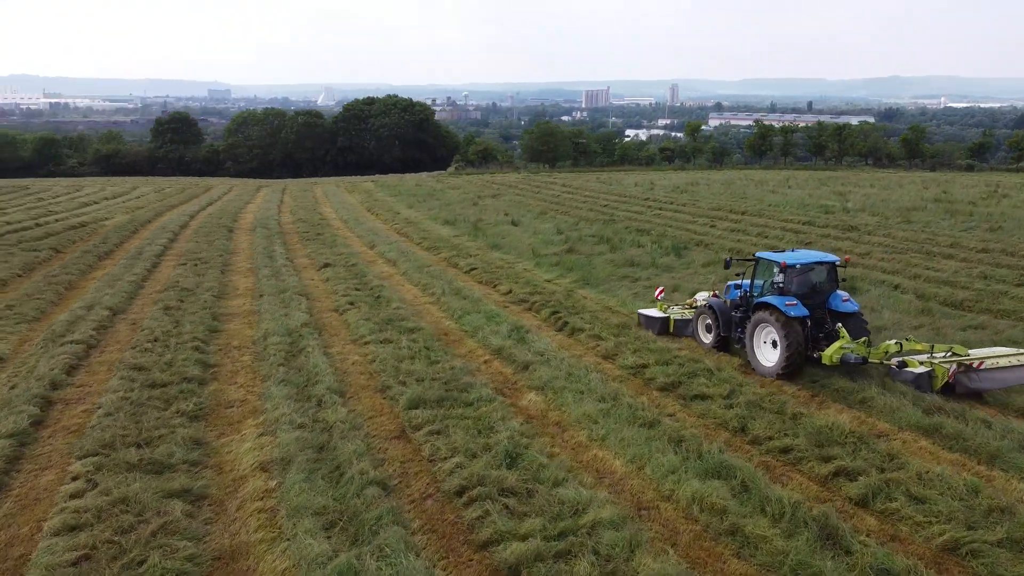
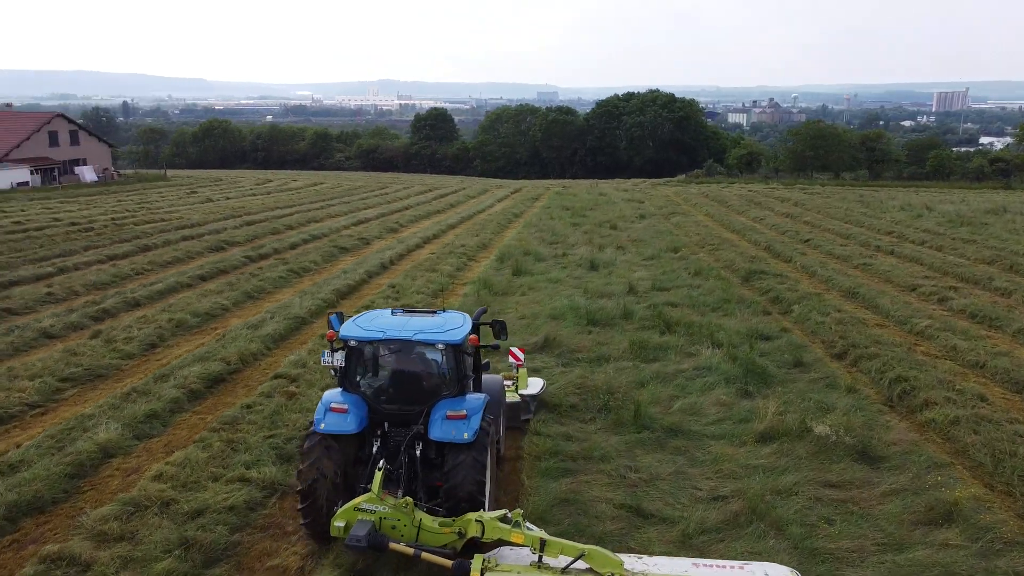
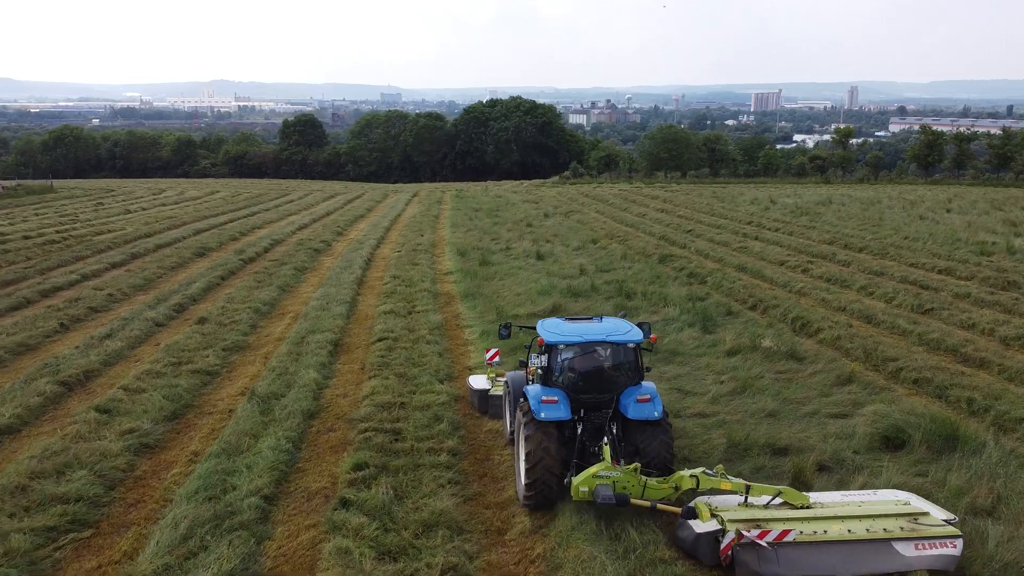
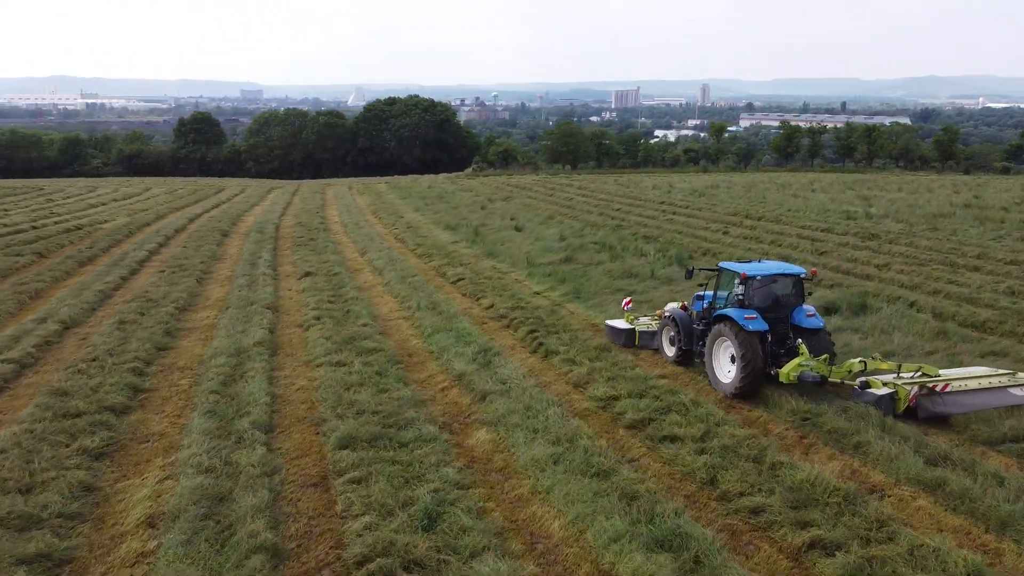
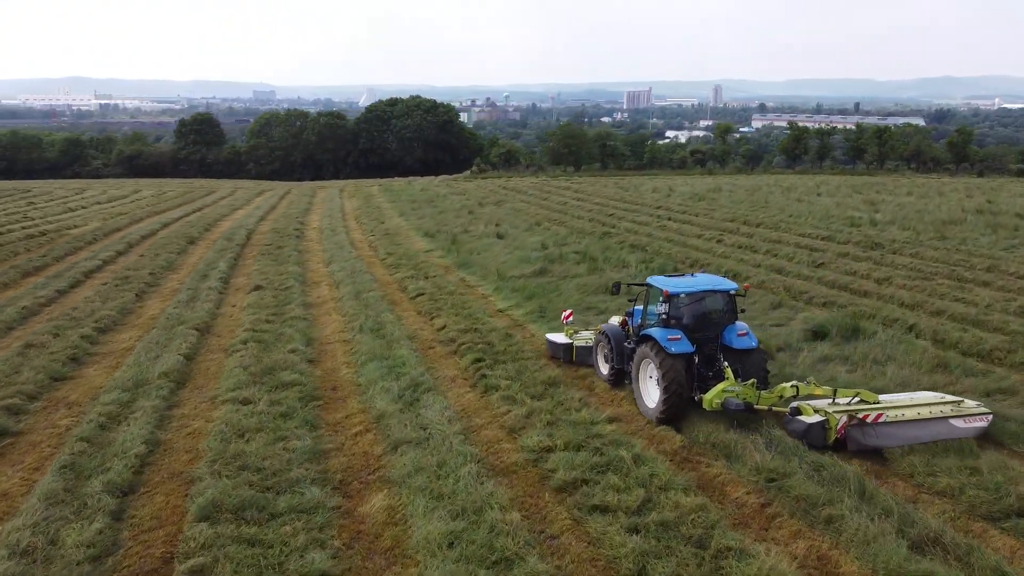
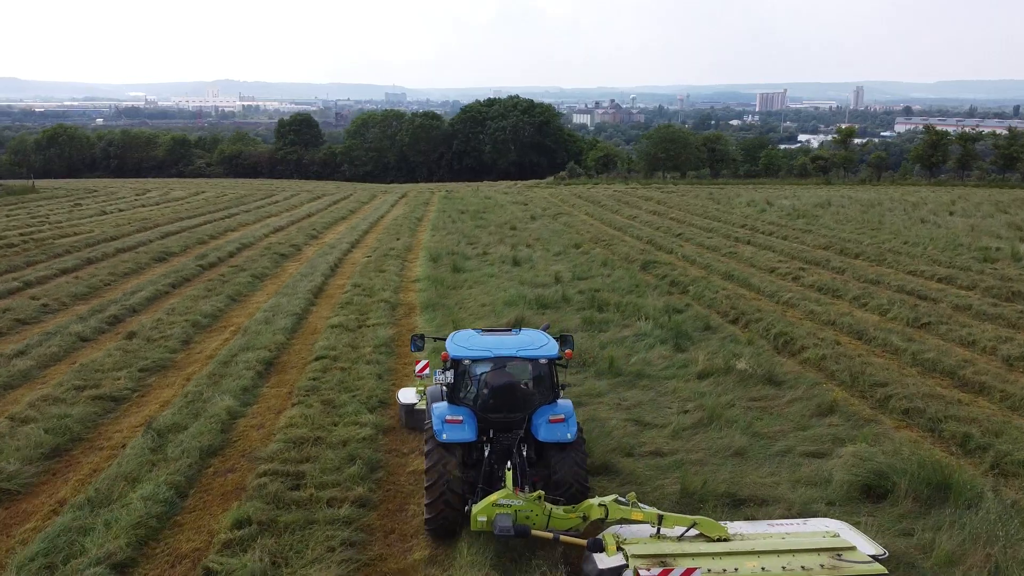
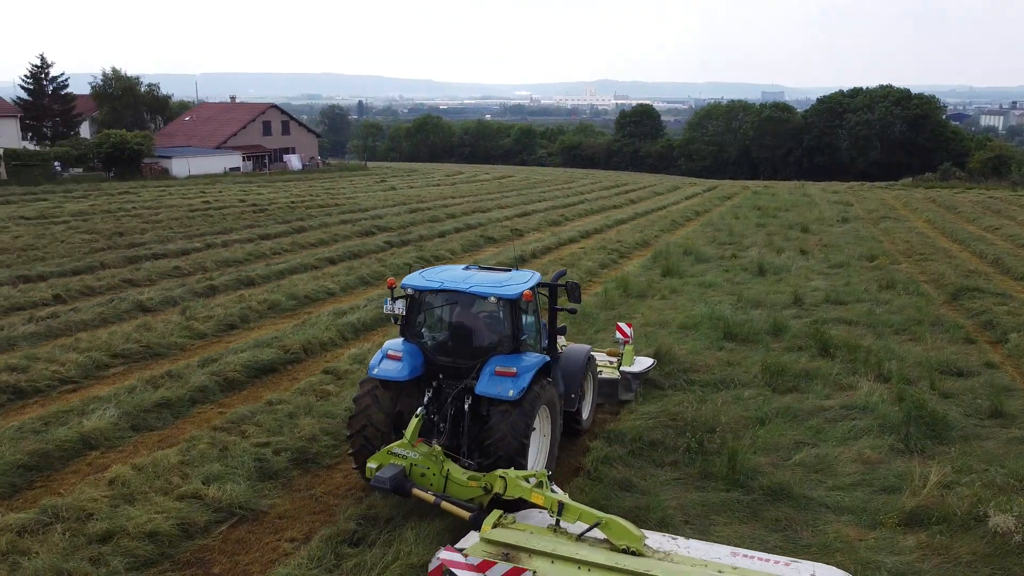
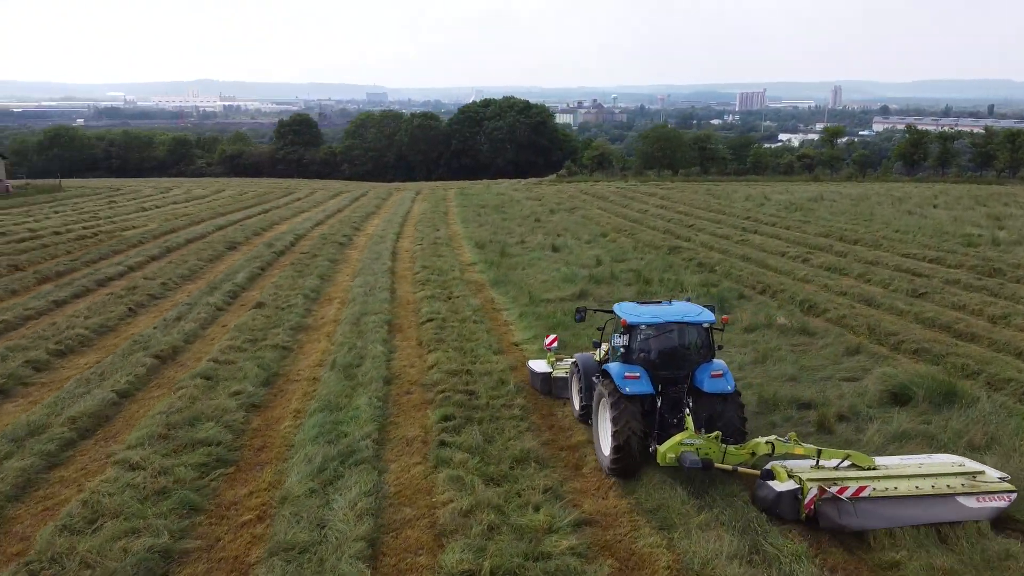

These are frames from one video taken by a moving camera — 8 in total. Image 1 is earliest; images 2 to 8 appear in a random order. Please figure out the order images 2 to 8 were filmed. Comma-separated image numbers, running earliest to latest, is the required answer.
4, 5, 8, 3, 6, 2, 7
